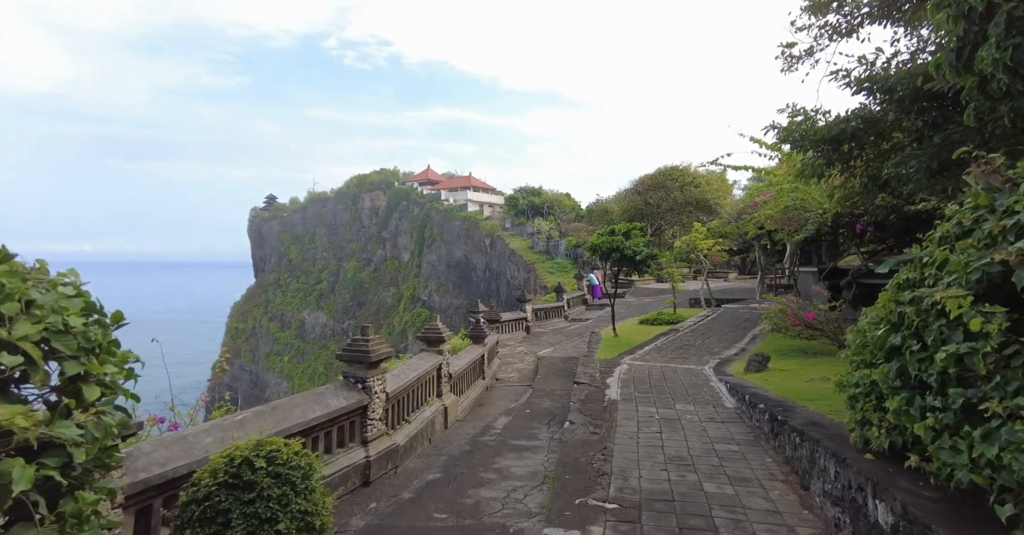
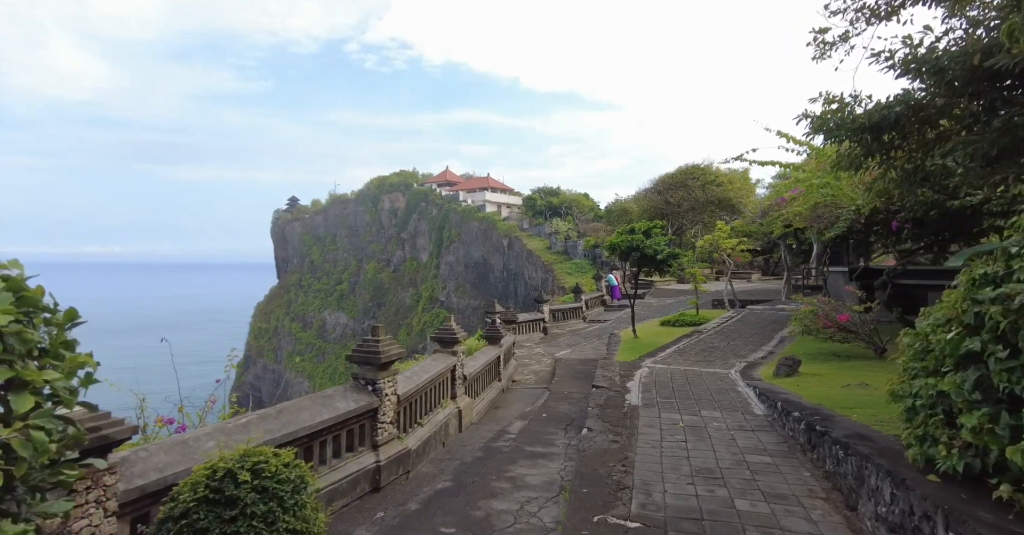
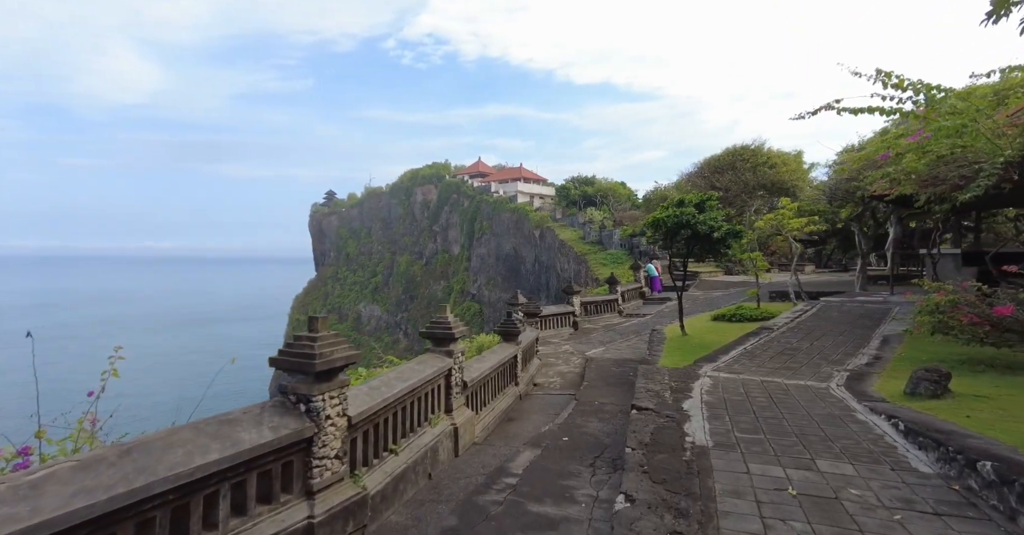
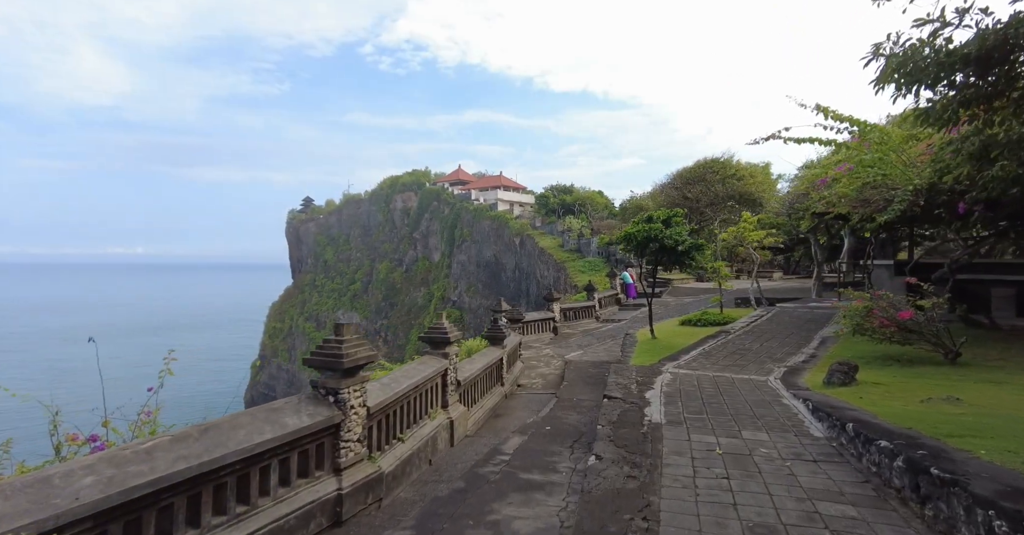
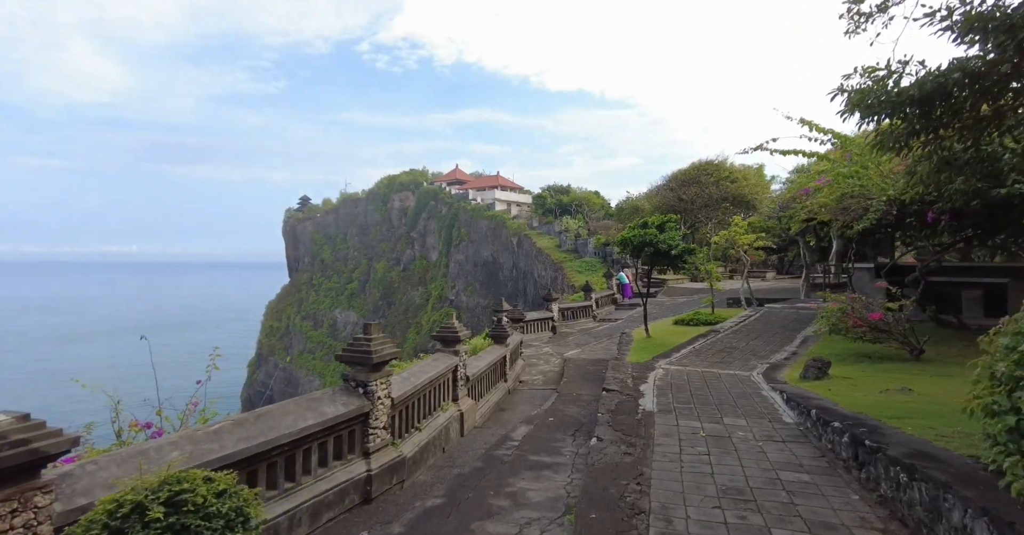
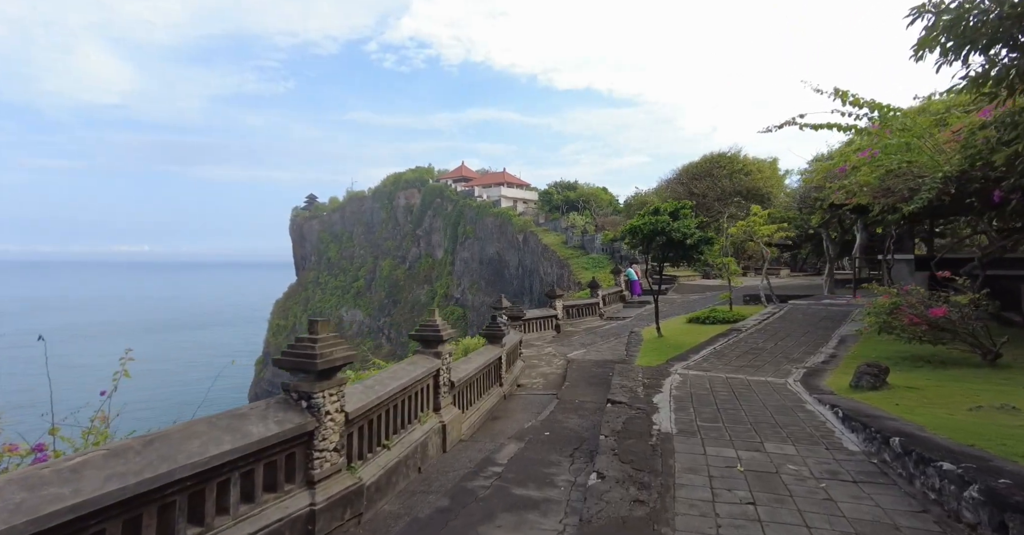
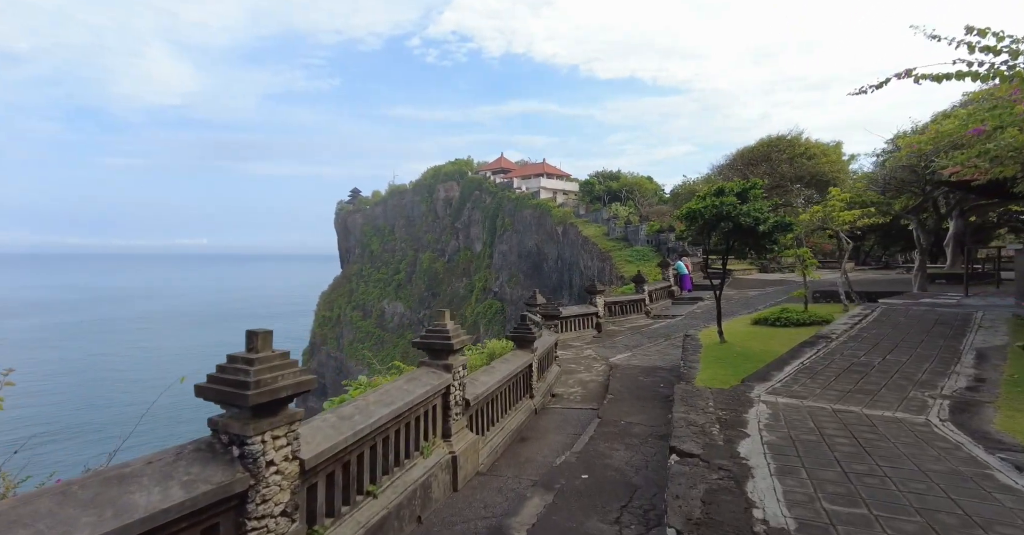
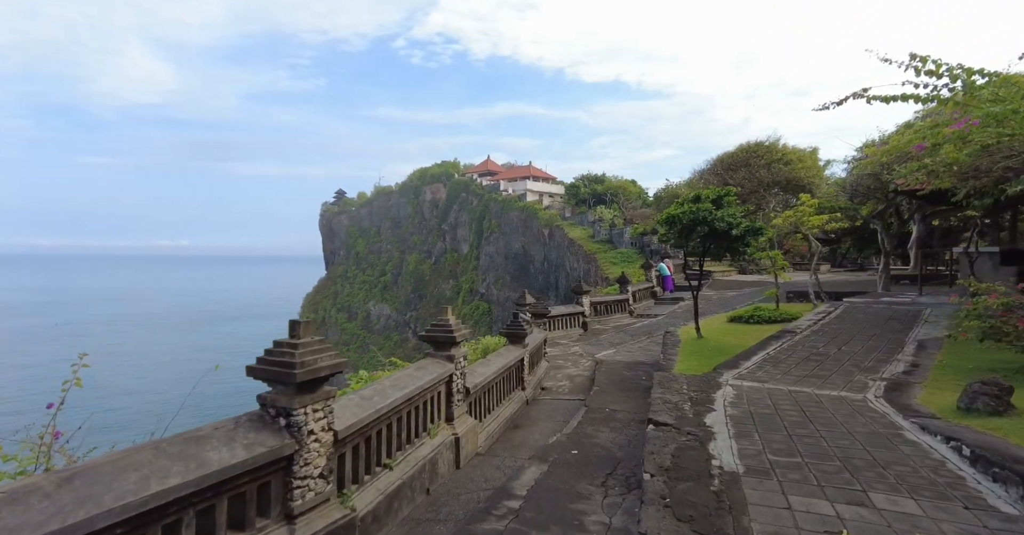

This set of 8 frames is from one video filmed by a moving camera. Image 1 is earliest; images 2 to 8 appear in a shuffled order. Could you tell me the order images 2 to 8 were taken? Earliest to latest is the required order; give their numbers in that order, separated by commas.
2, 5, 4, 6, 3, 8, 7
